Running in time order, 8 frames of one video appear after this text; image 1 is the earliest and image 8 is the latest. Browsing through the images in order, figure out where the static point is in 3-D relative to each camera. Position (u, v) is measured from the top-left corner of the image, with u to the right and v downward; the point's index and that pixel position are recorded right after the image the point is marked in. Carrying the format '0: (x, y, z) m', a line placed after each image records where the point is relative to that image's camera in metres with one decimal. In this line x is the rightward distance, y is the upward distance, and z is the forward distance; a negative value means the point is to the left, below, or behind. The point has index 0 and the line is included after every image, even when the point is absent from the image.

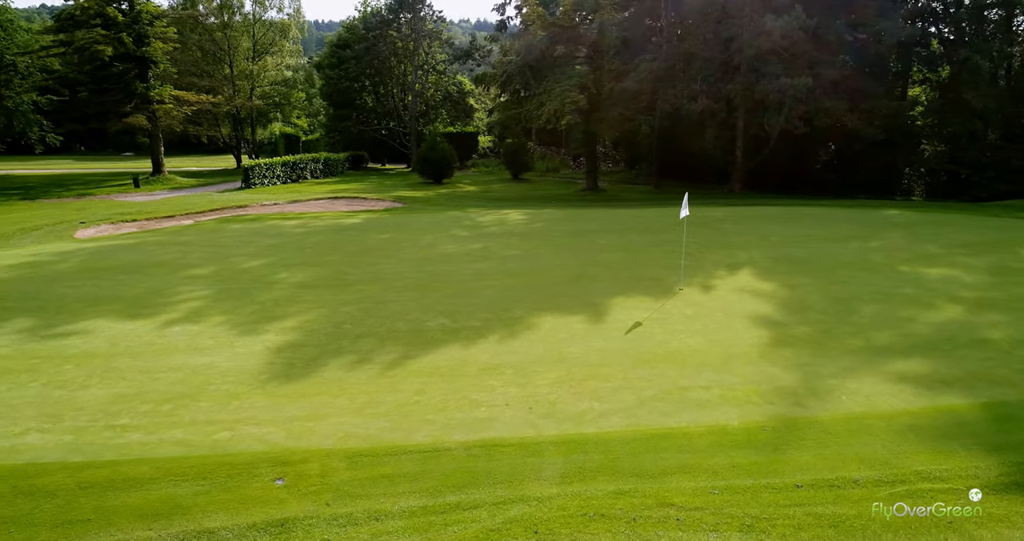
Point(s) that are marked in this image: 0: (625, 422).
0: (+0.8, -1.1, +5.2) m
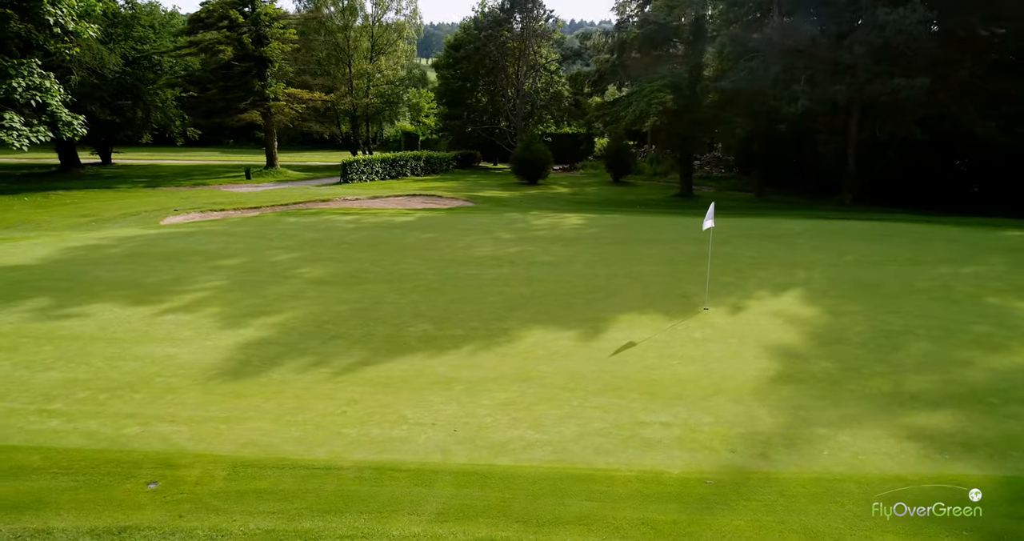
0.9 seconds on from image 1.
0: (+0.2, -1.2, +4.7) m
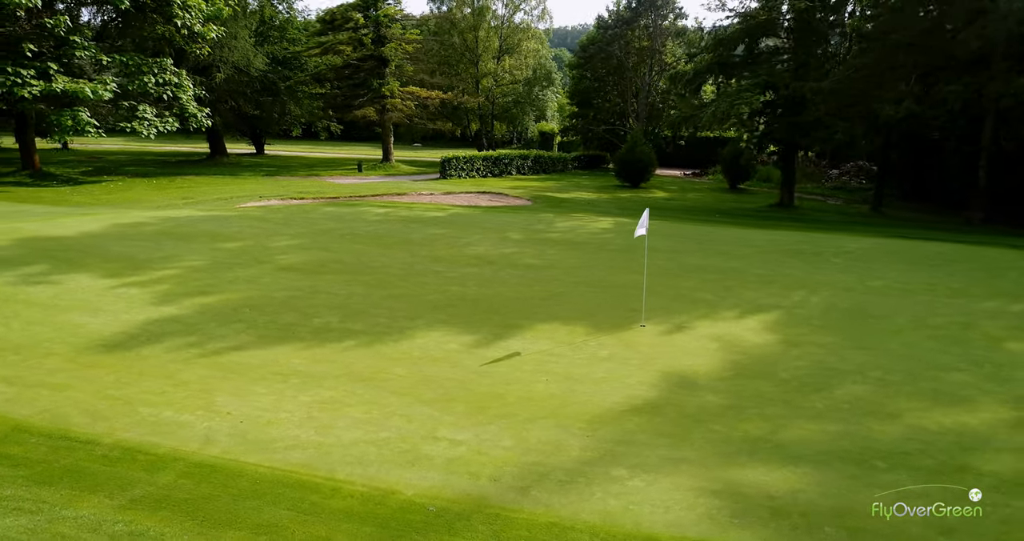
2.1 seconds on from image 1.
0: (-1.4, -1.2, +4.5) m
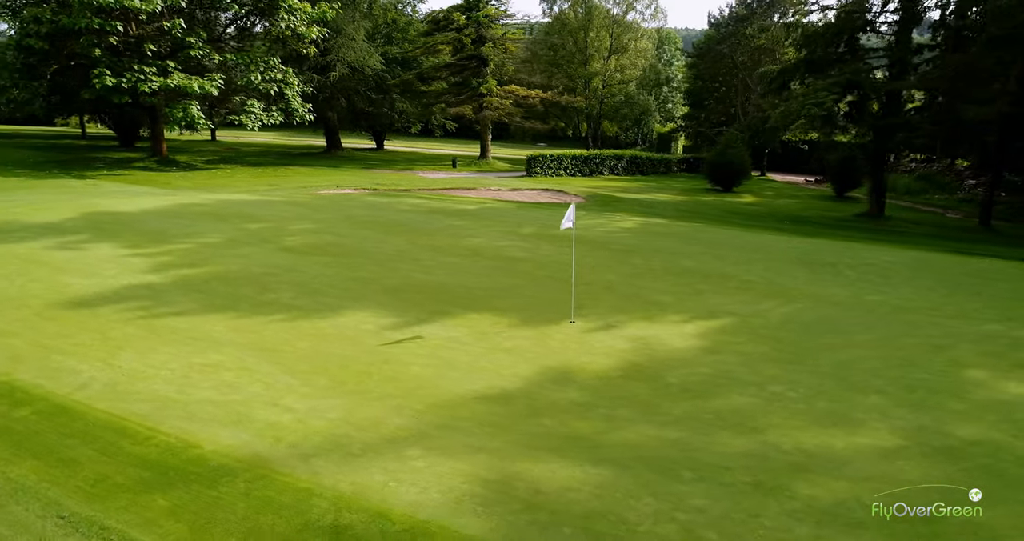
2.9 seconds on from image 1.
0: (-2.6, -1.0, +5.0) m
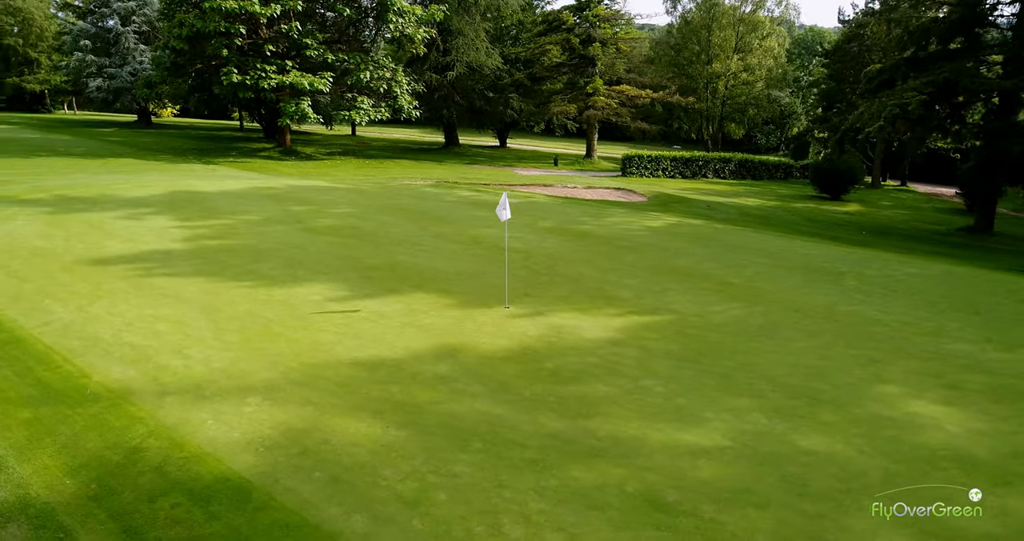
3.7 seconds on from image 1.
0: (-3.6, -0.6, +5.9) m
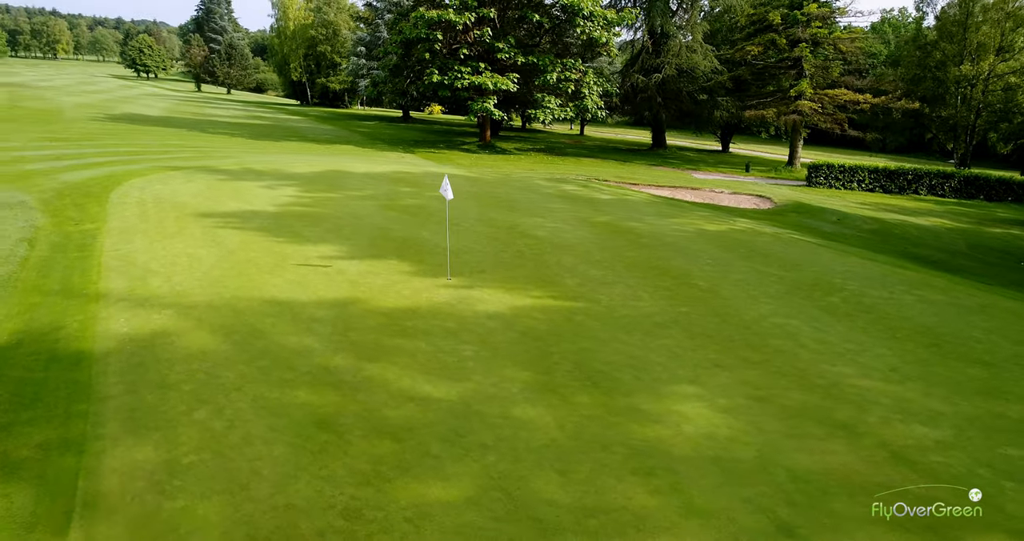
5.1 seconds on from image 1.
0: (-4.6, +0.1, +8.2) m
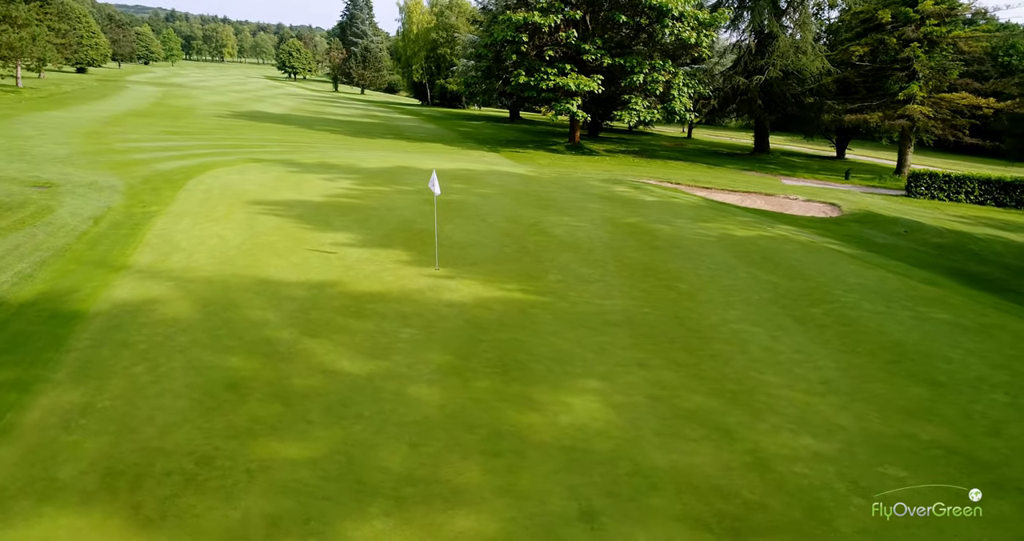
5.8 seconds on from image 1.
0: (-4.7, +0.4, +9.3) m
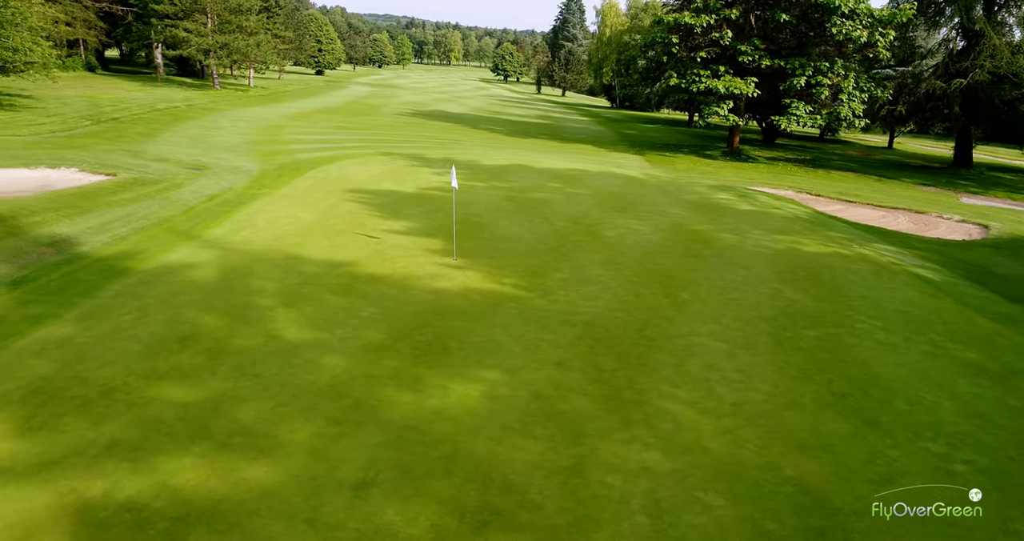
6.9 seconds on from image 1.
0: (-4.1, +0.8, +10.7) m
